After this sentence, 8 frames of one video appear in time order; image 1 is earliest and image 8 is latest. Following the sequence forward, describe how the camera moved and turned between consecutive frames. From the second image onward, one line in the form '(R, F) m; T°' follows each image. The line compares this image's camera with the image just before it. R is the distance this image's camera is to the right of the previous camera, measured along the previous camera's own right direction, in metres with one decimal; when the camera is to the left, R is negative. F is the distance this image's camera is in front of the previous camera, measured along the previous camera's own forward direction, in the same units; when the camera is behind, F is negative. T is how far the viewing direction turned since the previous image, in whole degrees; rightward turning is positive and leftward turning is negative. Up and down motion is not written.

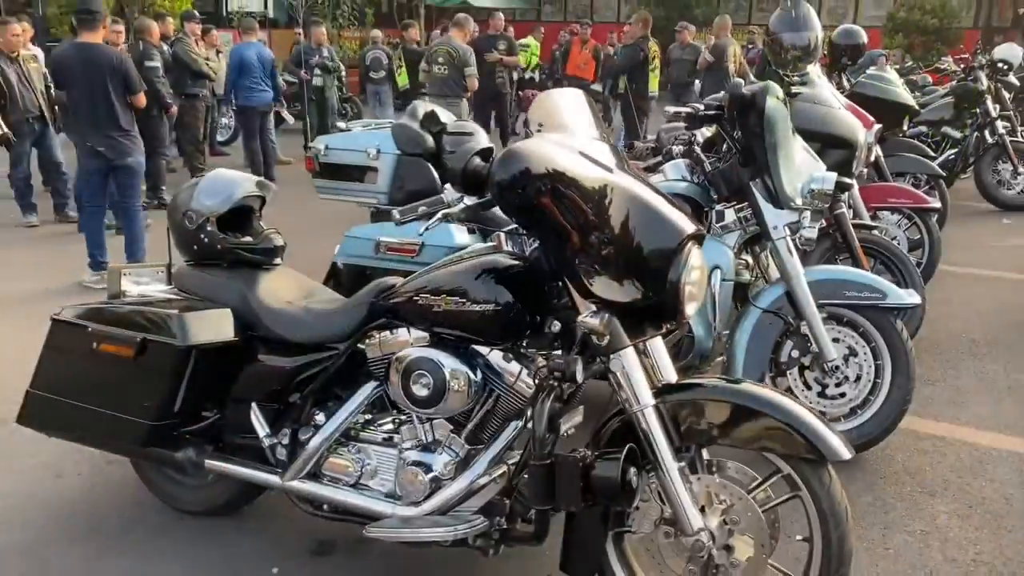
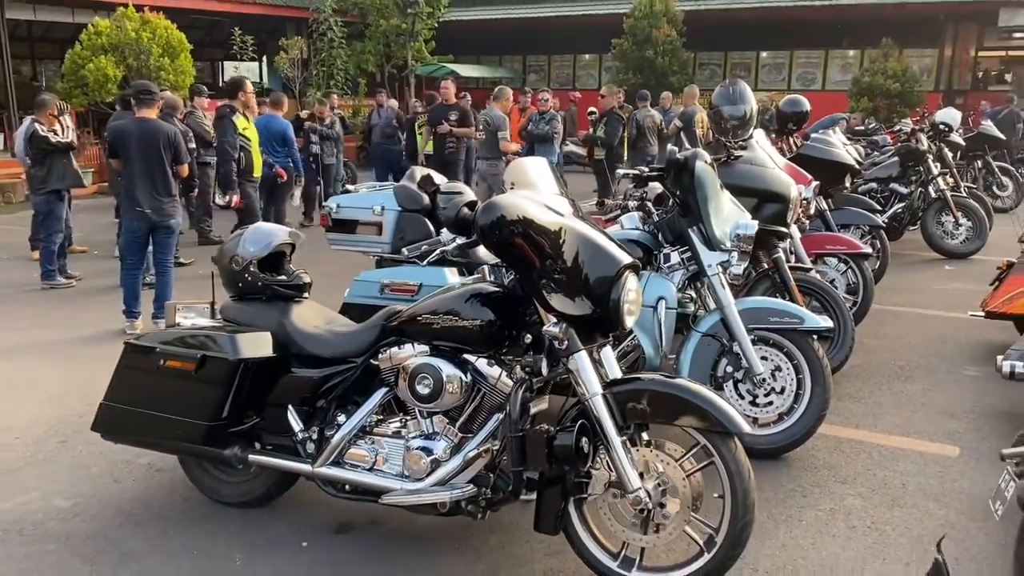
(0.0, -0.7) m; +1°
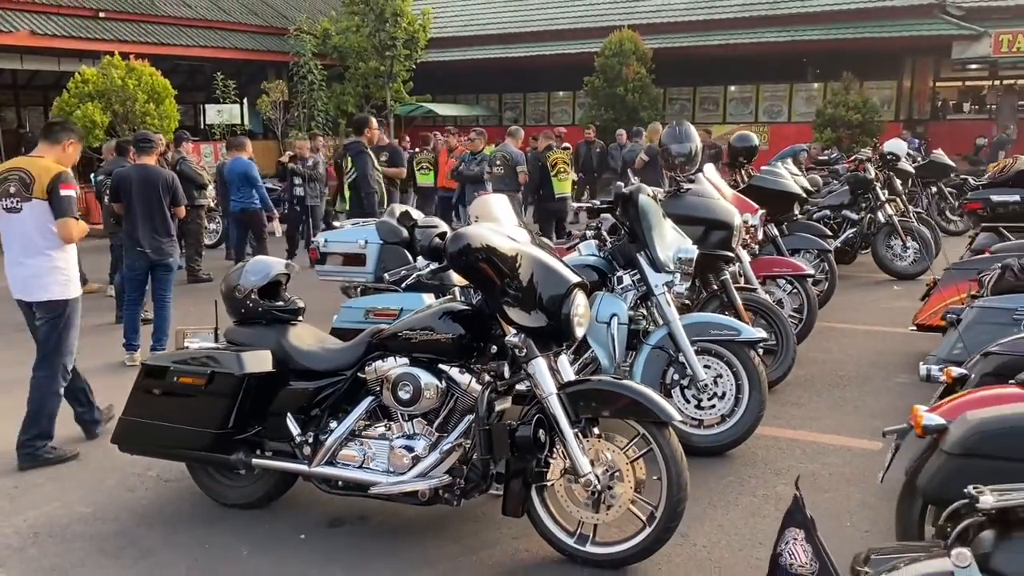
(+0.1, -0.5) m; +1°
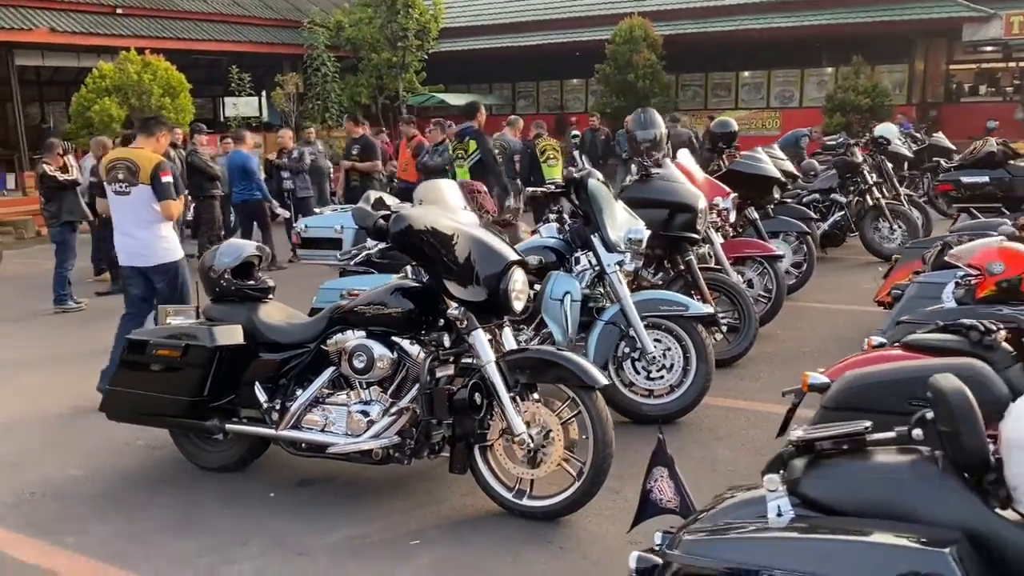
(+0.4, -0.3) m; -2°
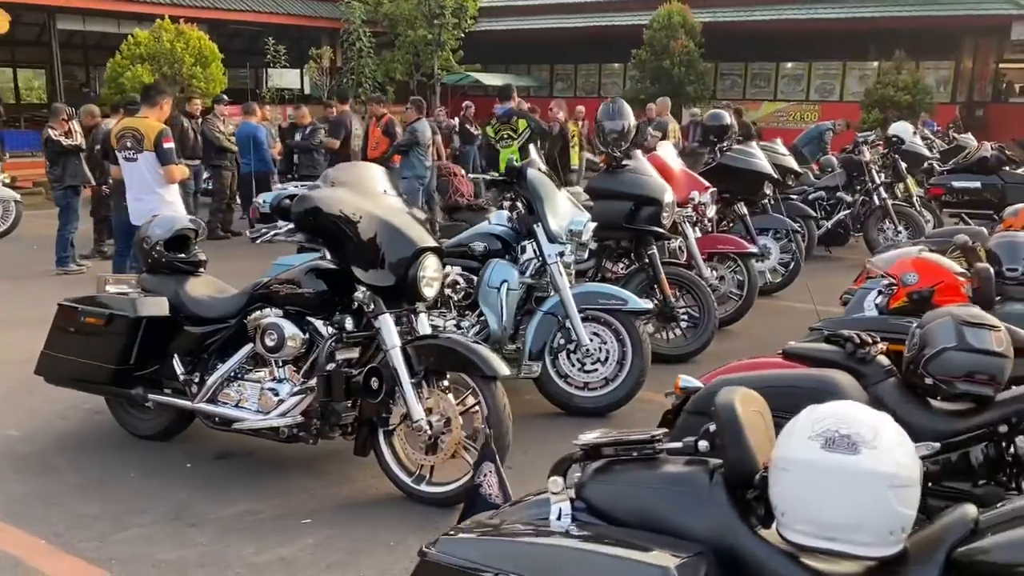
(+0.6, 0.0) m; -3°
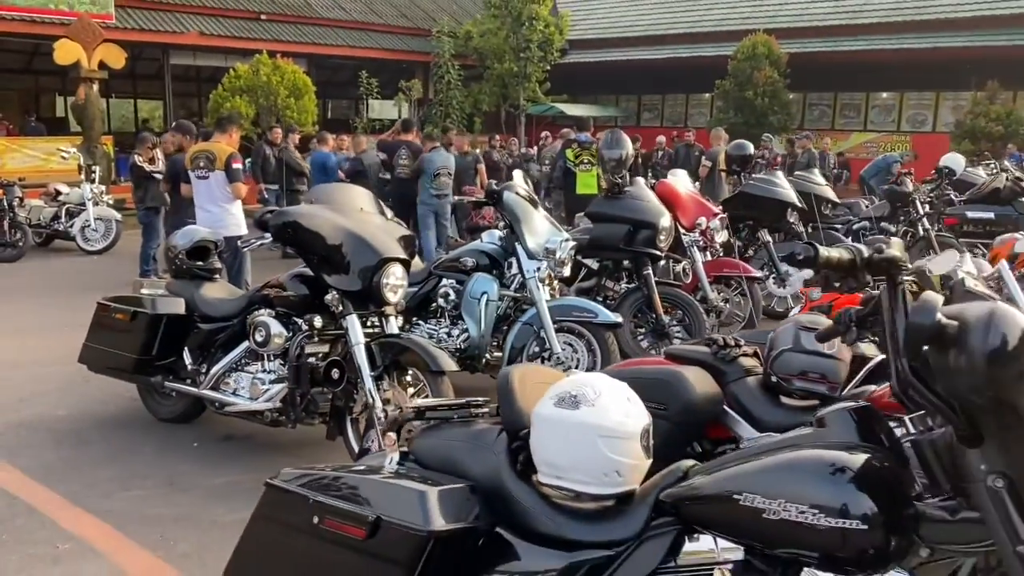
(+0.8, -0.4) m; -7°
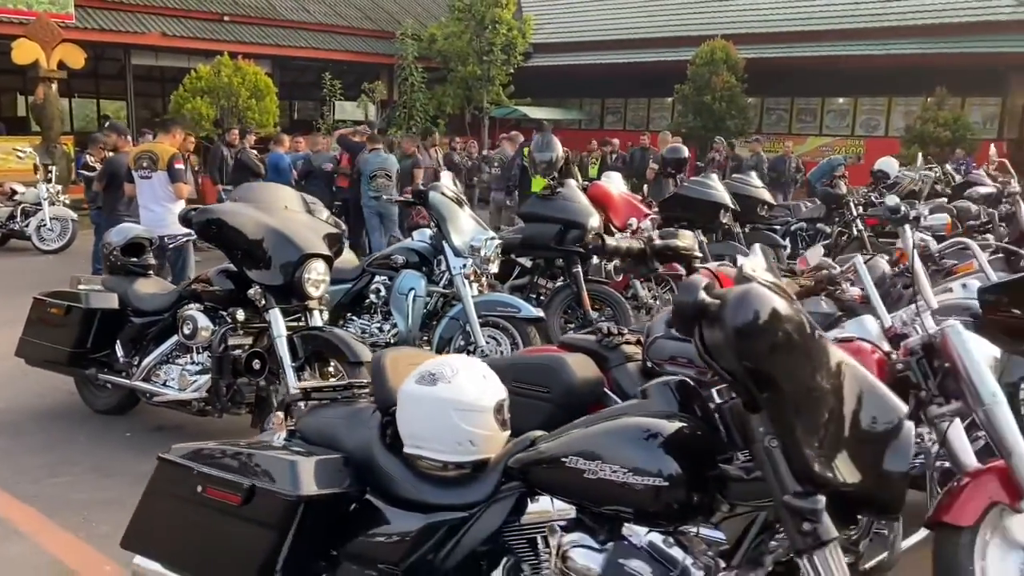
(+0.3, -0.2) m; +2°
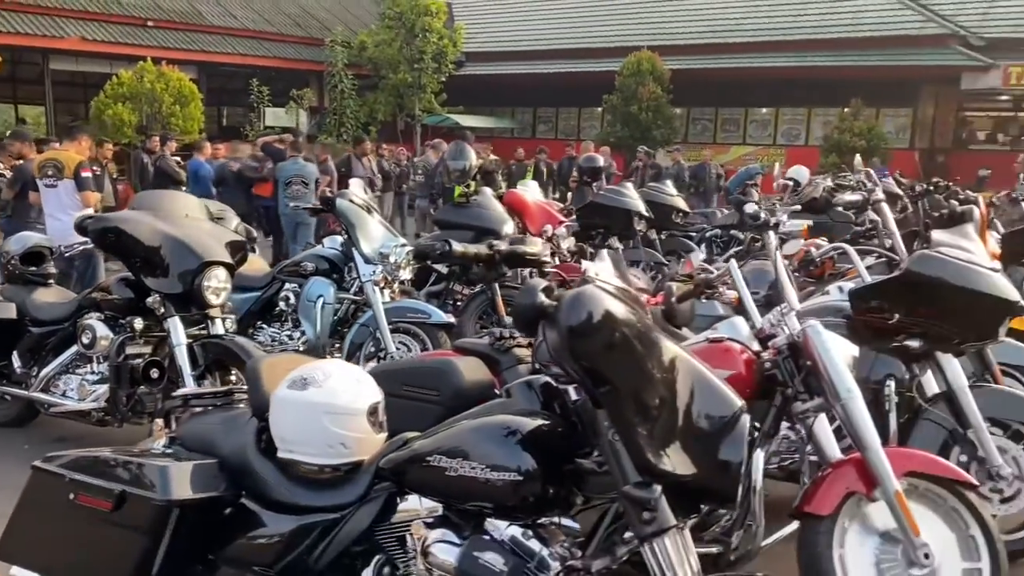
(+0.2, -0.1) m; +4°
